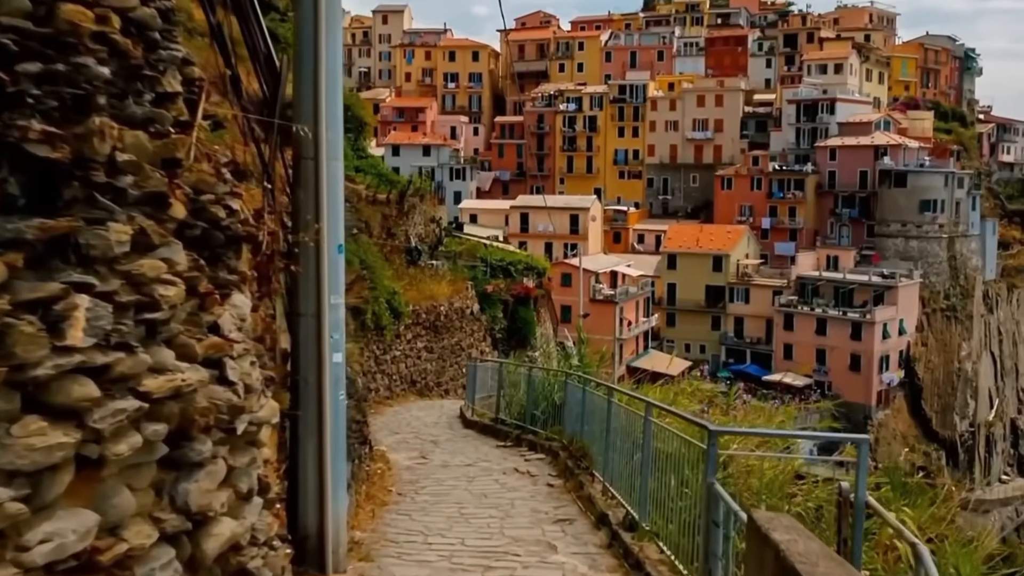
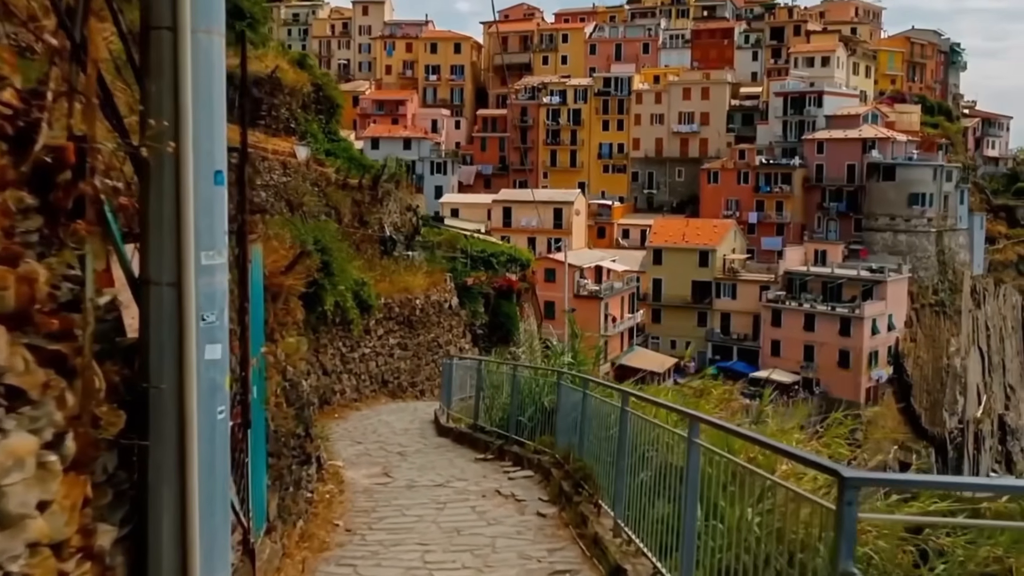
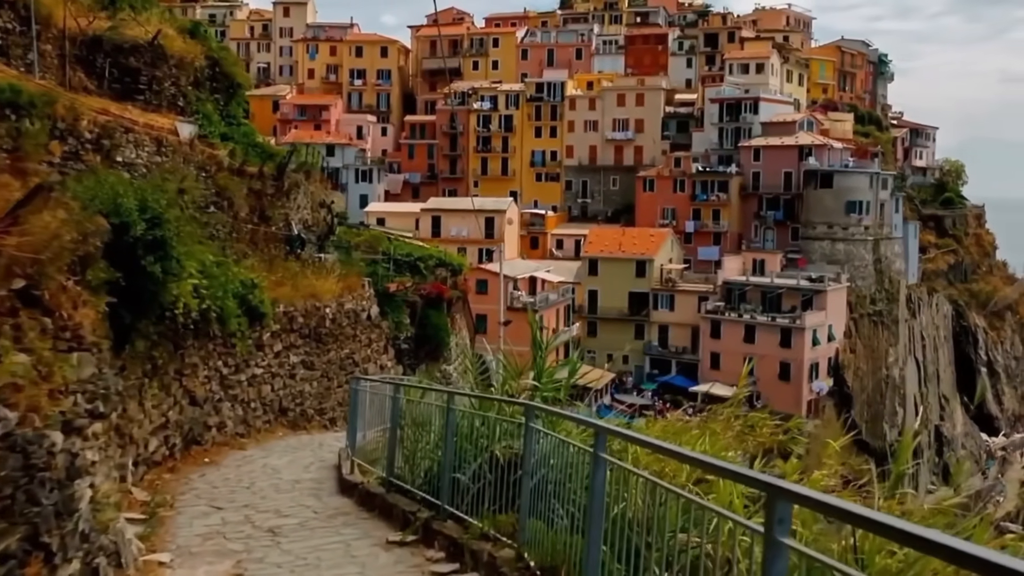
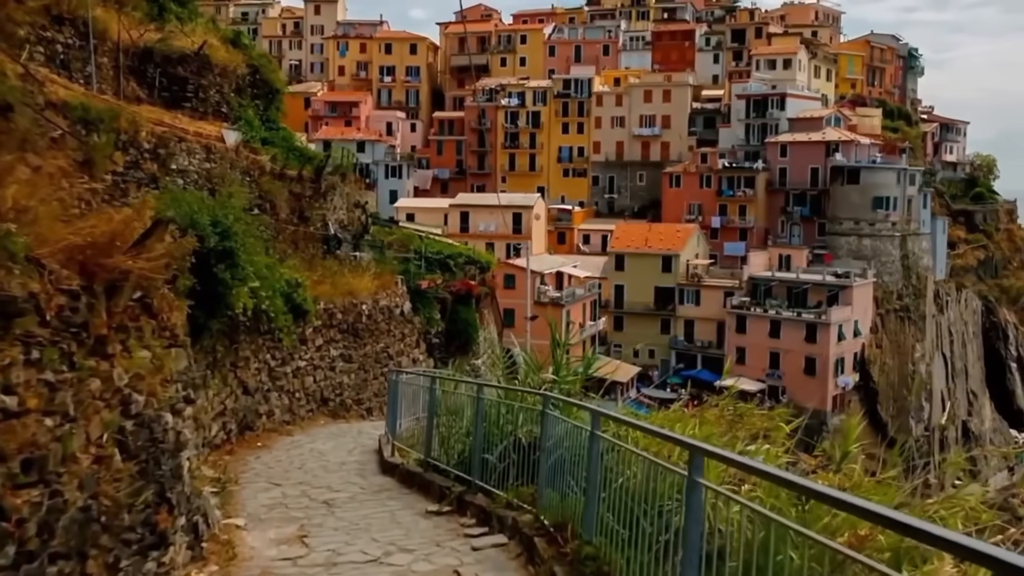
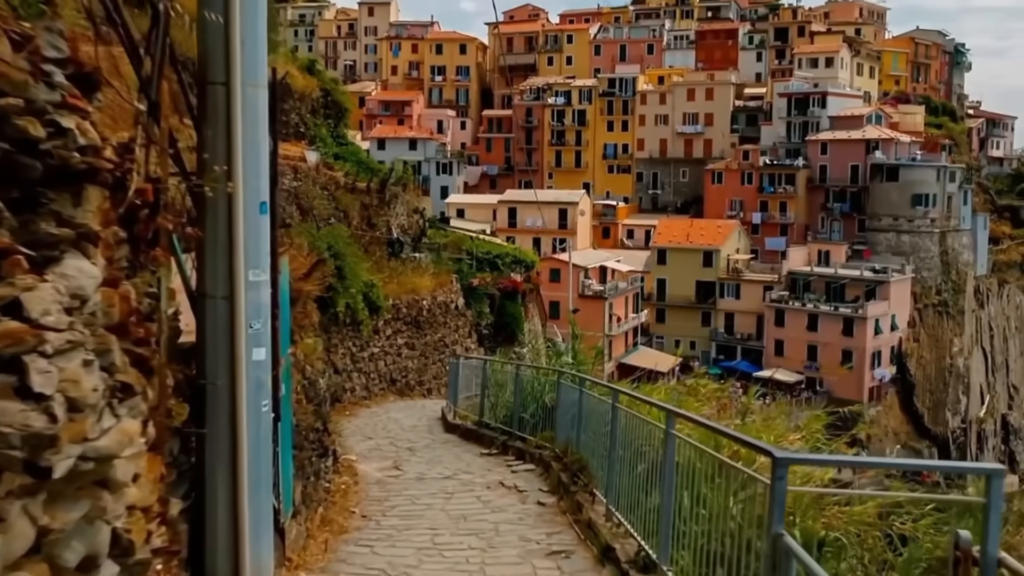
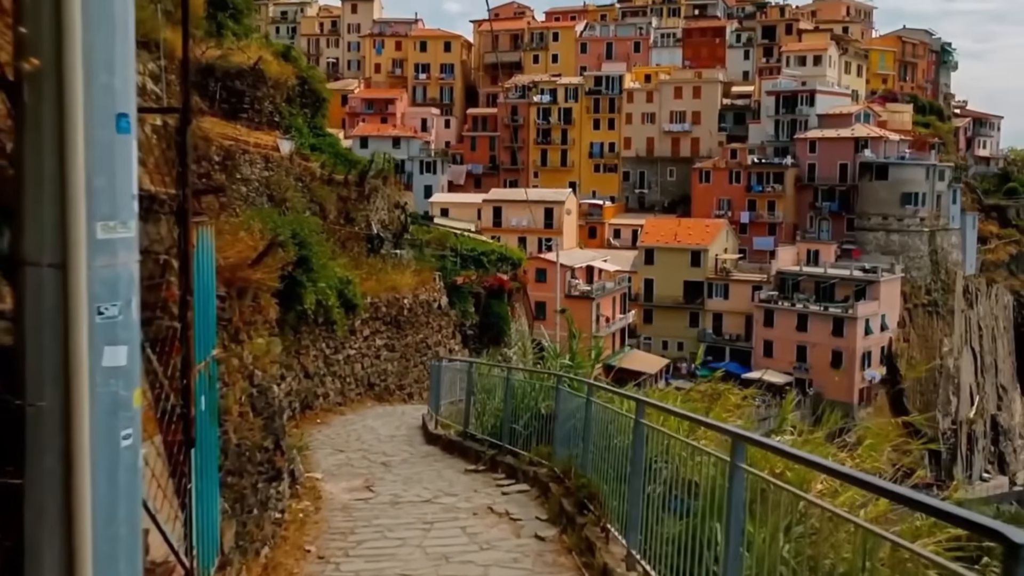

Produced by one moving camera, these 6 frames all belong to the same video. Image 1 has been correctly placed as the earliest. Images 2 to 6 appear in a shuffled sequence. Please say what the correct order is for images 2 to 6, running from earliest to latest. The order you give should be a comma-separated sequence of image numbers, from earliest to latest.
5, 2, 6, 4, 3
